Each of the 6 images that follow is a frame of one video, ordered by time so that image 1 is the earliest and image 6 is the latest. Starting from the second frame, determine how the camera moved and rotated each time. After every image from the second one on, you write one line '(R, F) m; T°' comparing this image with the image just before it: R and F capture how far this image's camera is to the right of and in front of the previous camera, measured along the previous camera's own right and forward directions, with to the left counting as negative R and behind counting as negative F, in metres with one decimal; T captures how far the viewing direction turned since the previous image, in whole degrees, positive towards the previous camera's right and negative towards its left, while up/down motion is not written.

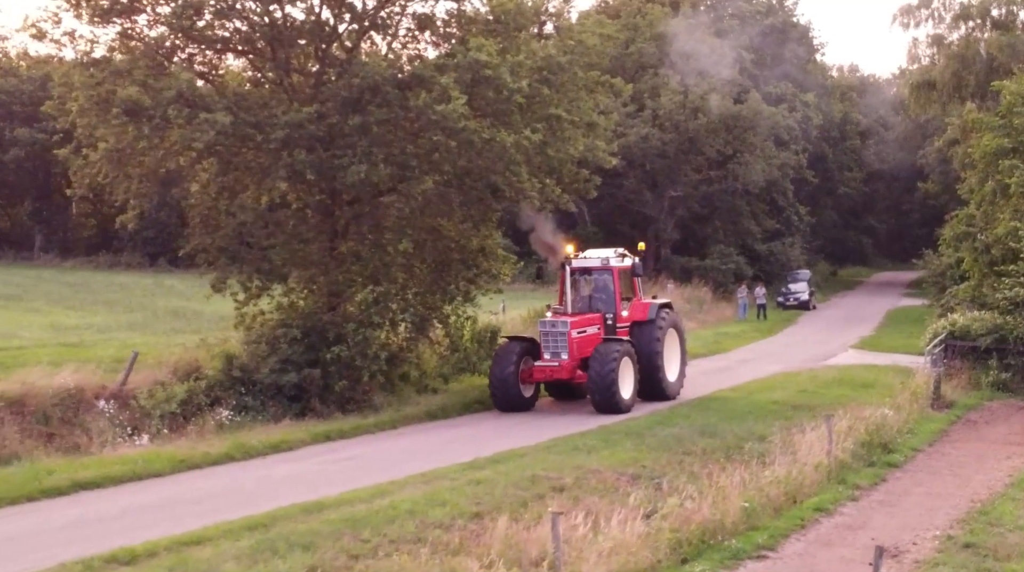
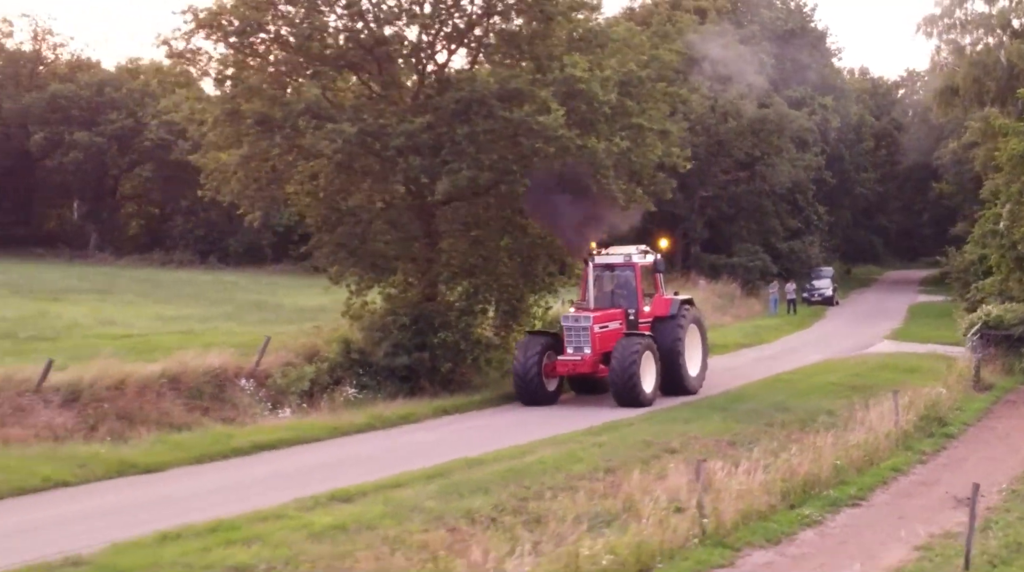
(-1.5, -2.2) m; 0°
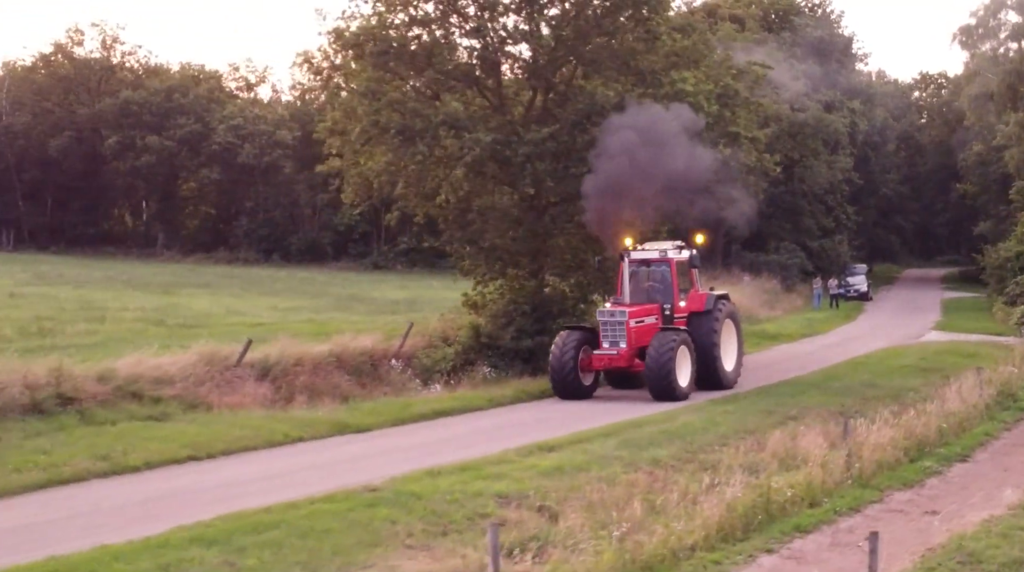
(-2.1, -2.5) m; 0°
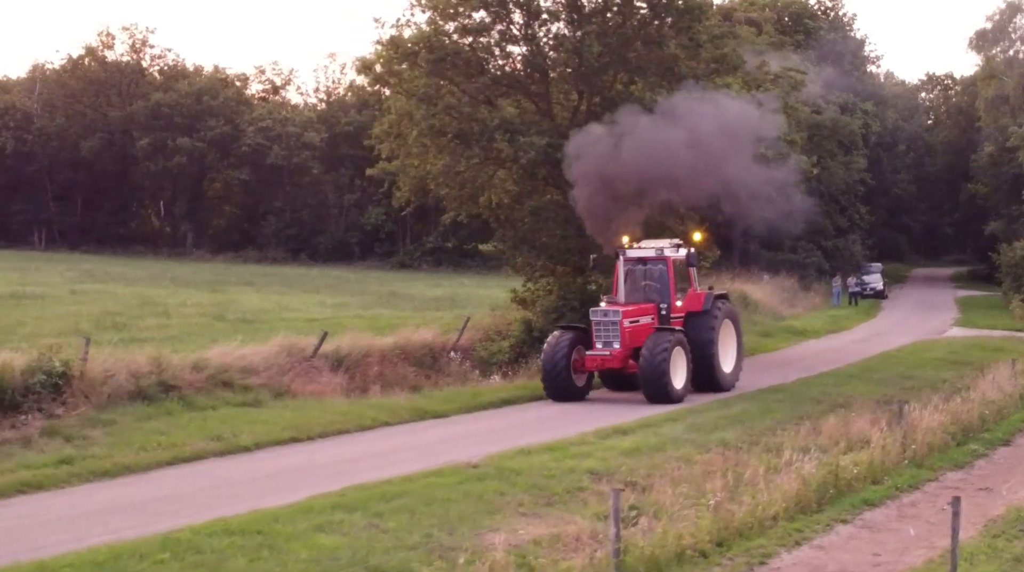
(-1.0, -1.1) m; 0°
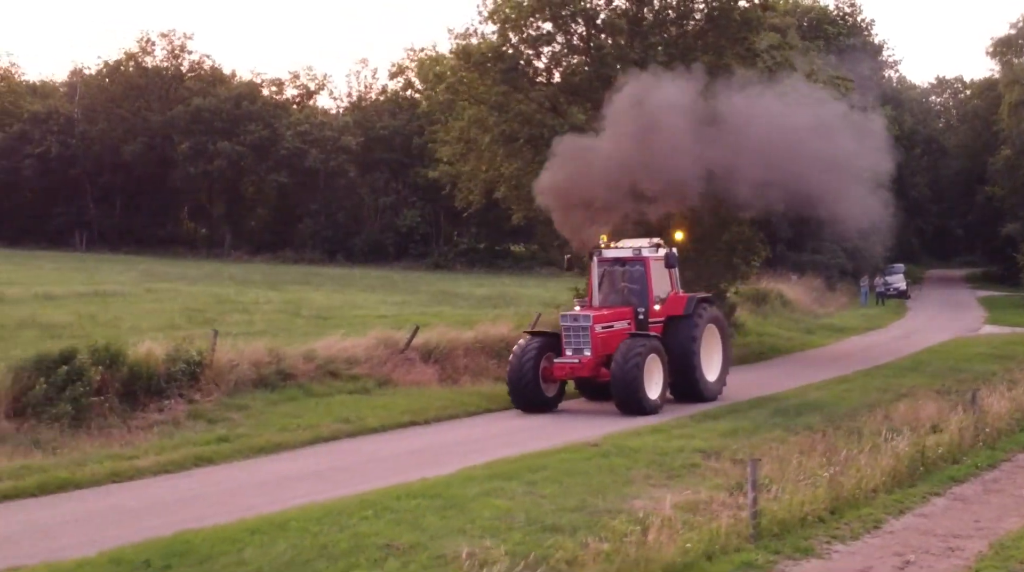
(-1.4, -1.3) m; 0°
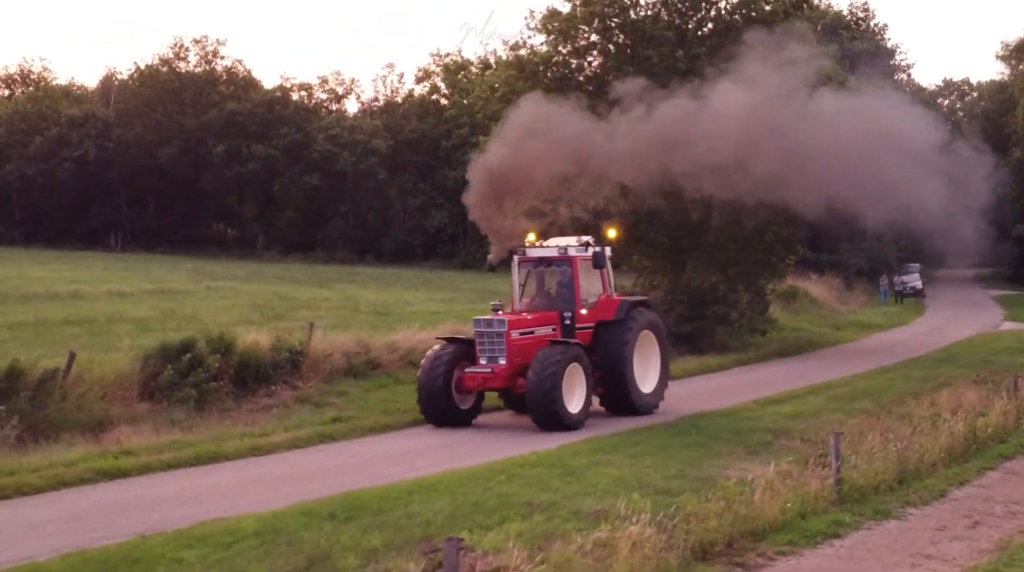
(-1.1, -1.4) m; 0°
